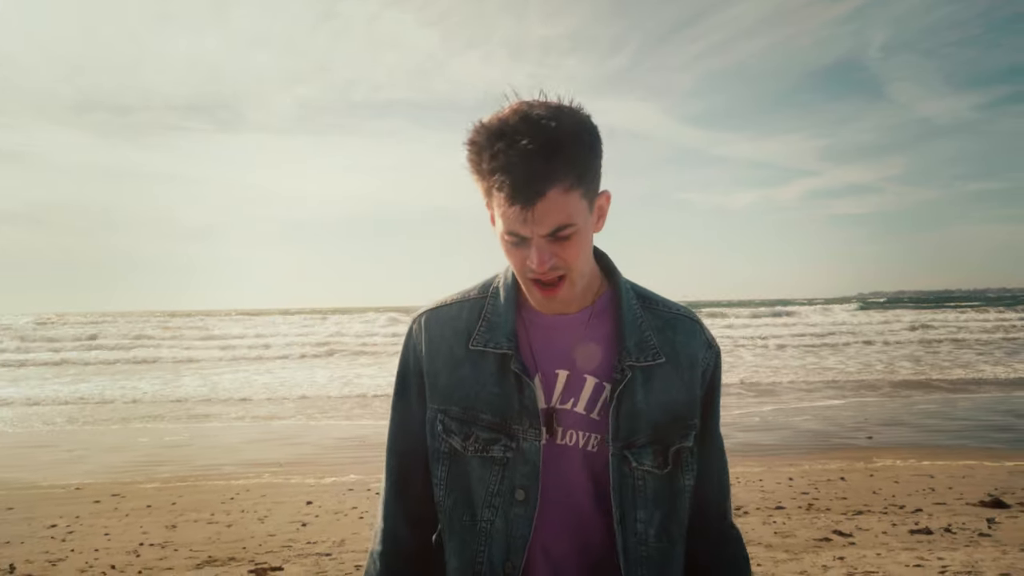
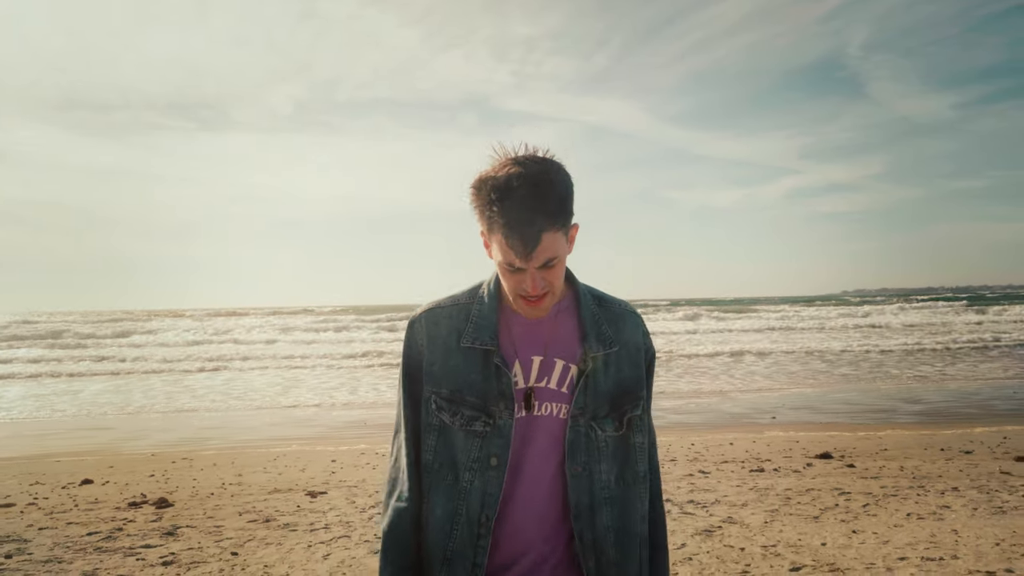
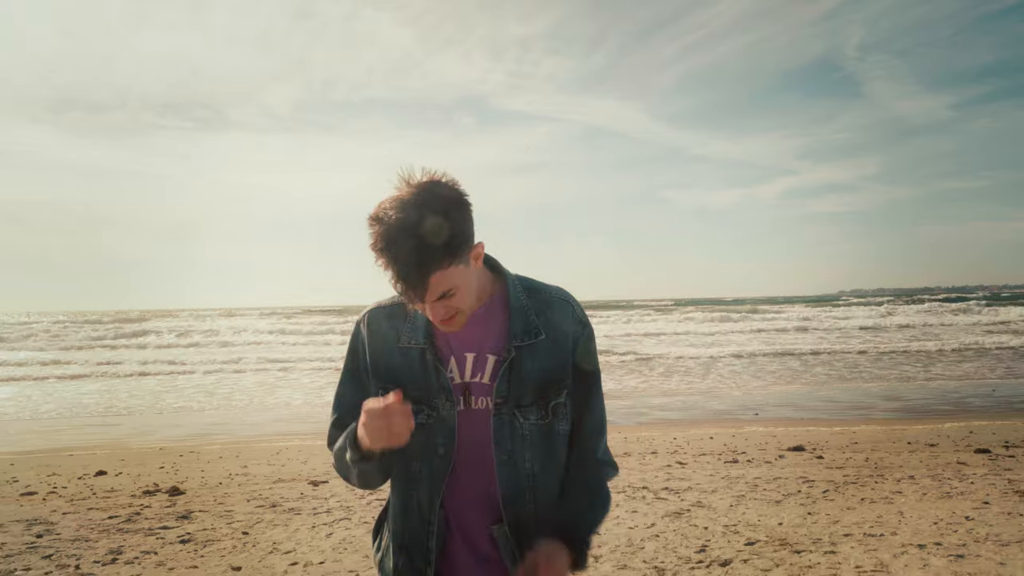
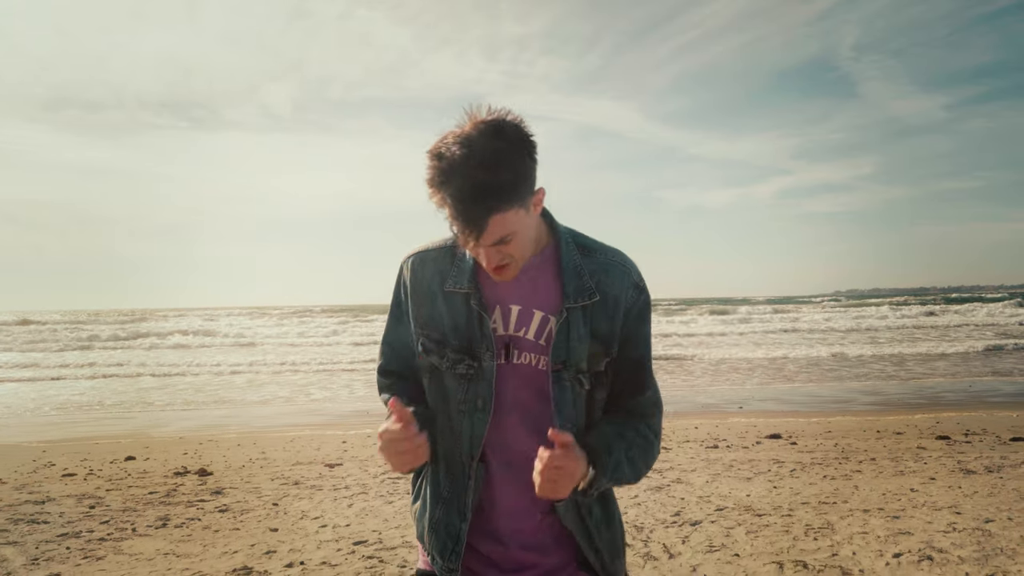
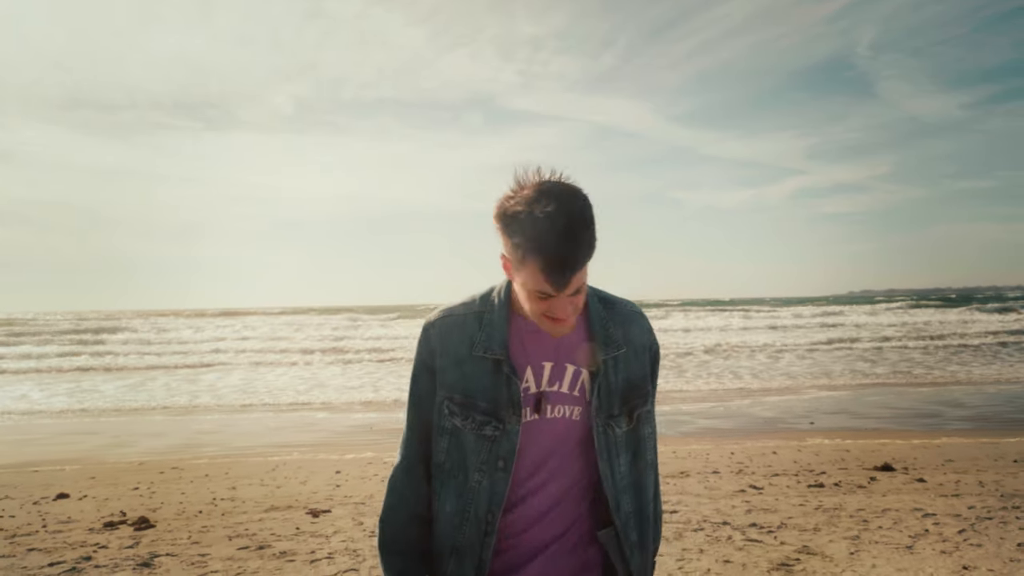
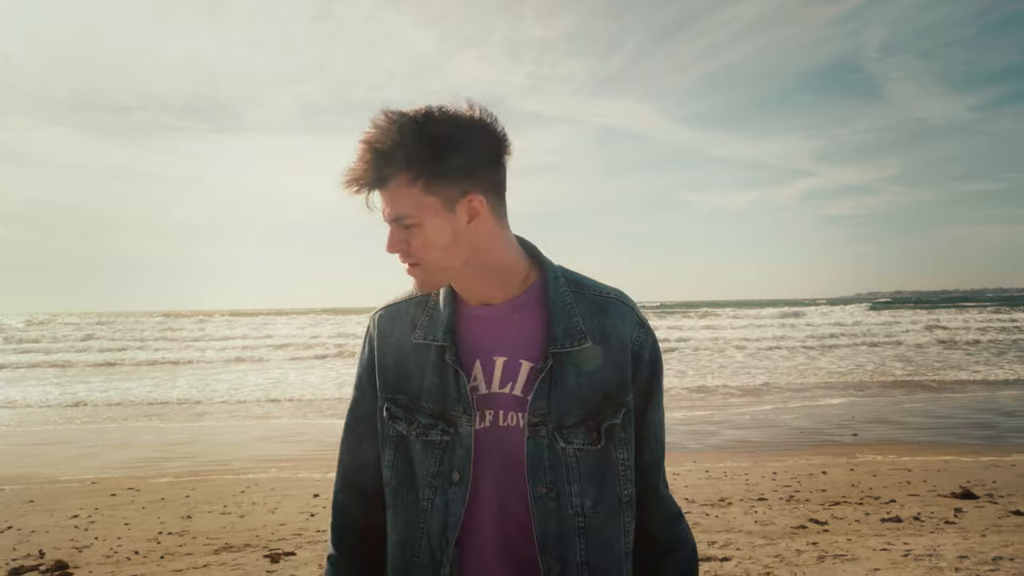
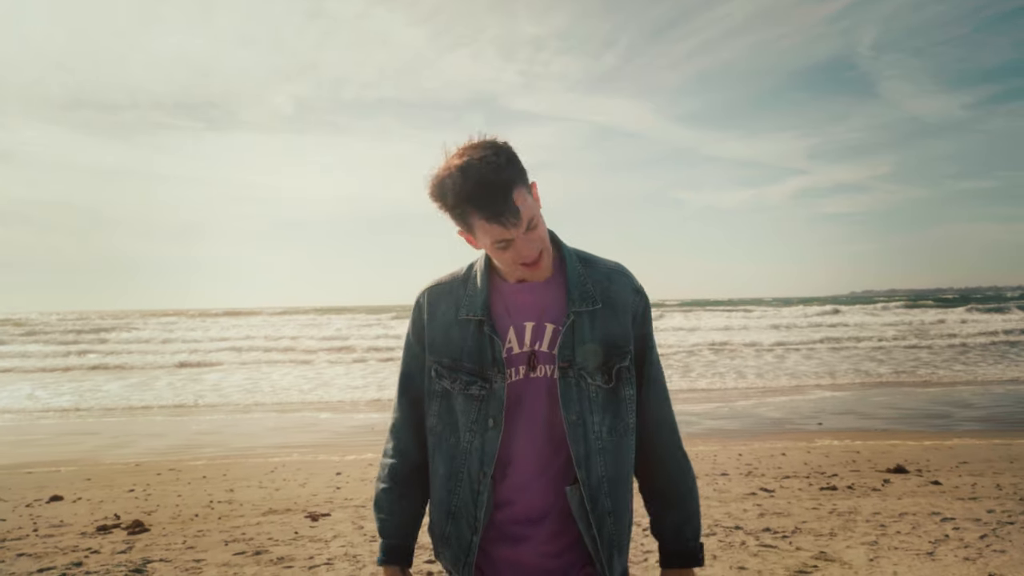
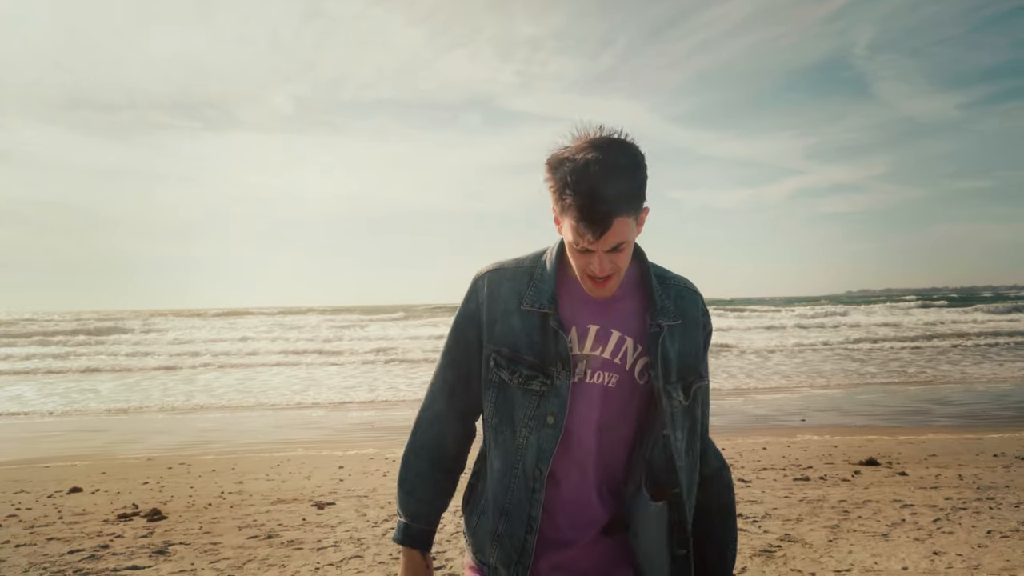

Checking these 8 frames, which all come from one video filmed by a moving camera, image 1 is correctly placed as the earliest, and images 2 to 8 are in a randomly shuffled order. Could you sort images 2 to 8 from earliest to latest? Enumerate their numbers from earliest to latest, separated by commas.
6, 7, 5, 8, 2, 3, 4
